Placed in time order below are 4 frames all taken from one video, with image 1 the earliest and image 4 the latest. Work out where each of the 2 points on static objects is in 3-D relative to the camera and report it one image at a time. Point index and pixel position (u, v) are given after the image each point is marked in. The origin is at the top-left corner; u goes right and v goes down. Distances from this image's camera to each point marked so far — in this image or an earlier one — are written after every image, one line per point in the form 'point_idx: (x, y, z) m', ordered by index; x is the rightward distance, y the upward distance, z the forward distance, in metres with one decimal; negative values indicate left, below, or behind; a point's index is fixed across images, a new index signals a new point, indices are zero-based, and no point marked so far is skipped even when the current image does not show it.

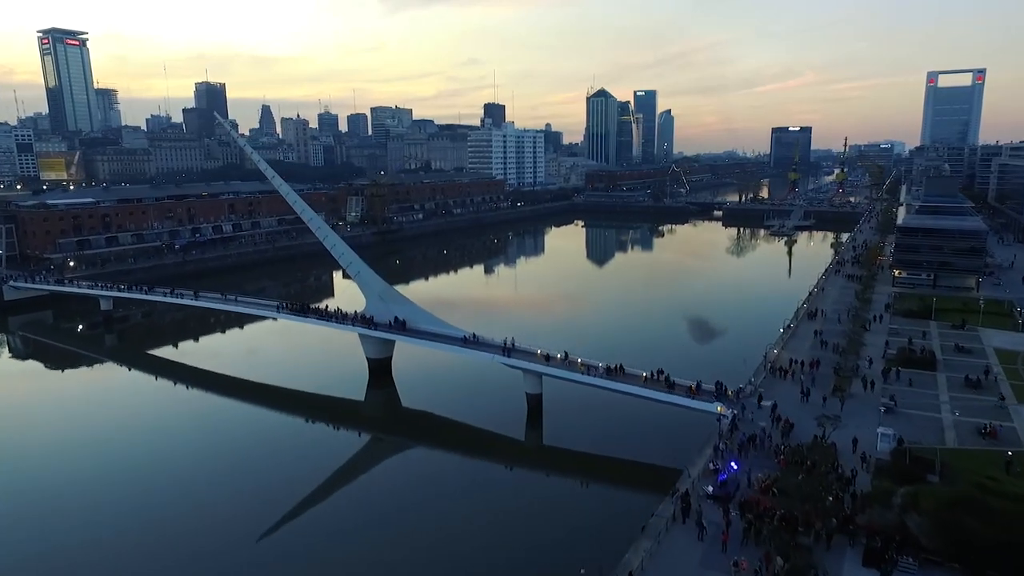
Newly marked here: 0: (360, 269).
0: (-4.3, +0.5, +17.7) m
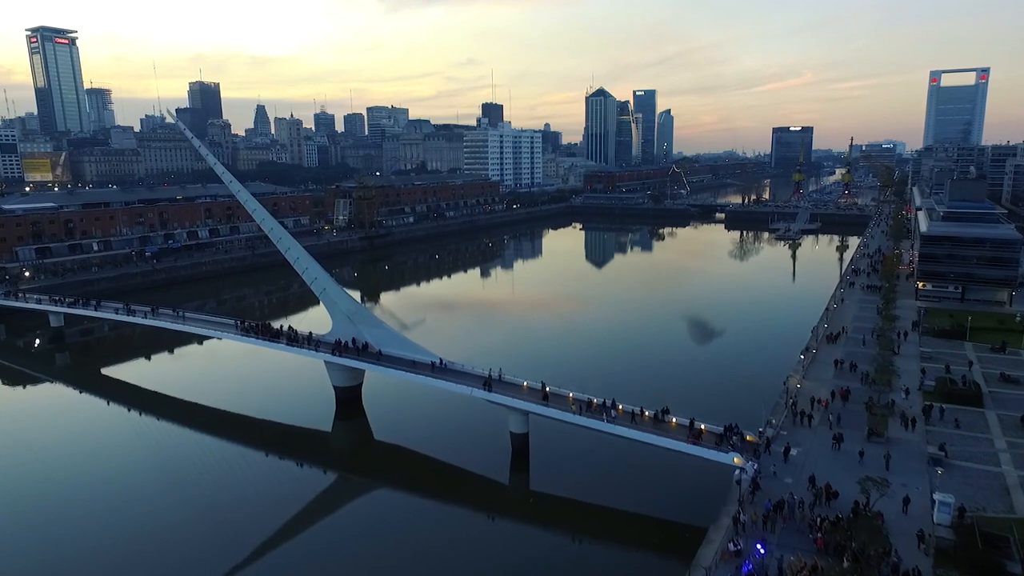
0: (-4.7, 0.0, +15.7) m
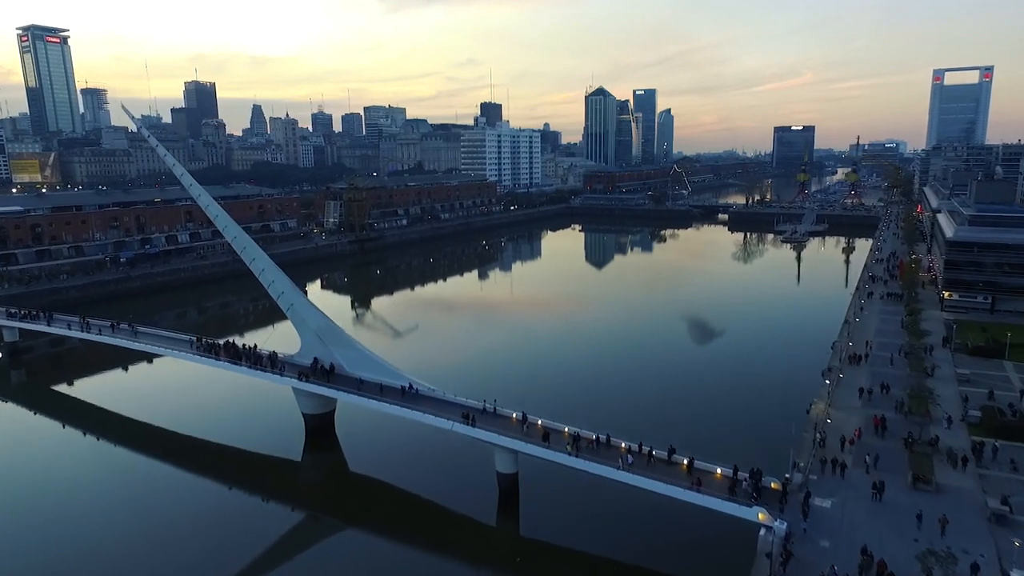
0: (-4.9, -0.3, +14.1) m
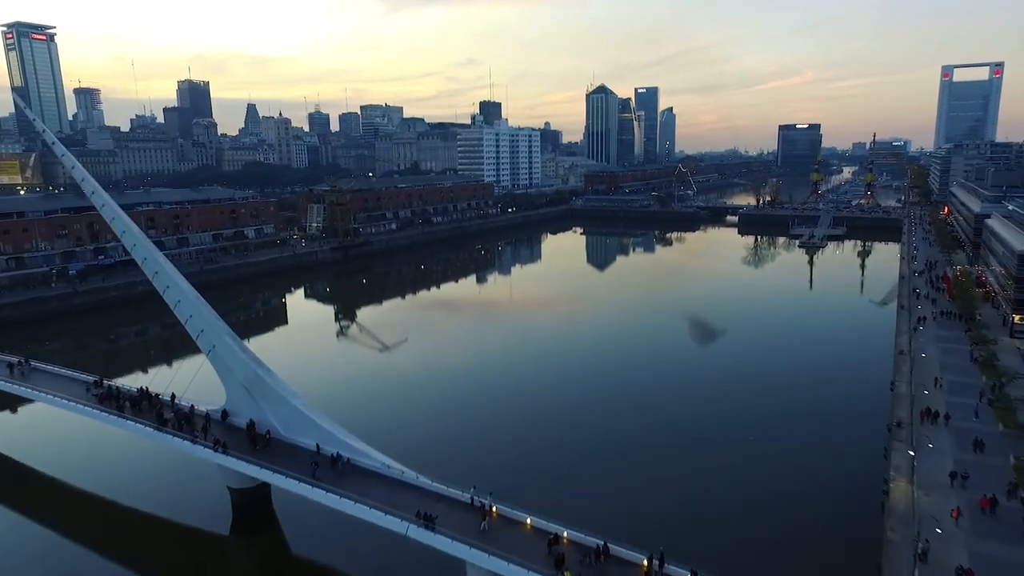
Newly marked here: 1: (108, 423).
0: (-5.2, -0.9, +11.0) m
1: (-7.1, -2.4, +11.1) m
